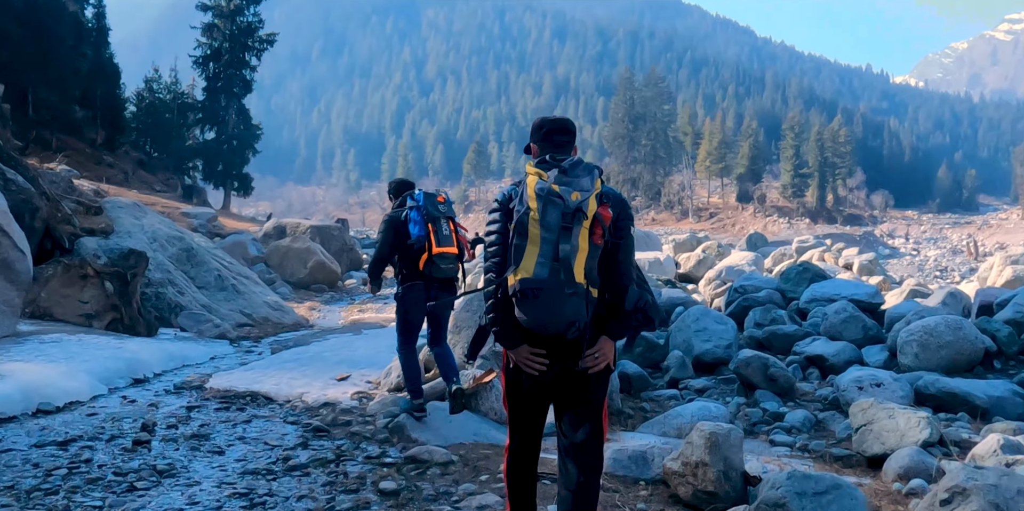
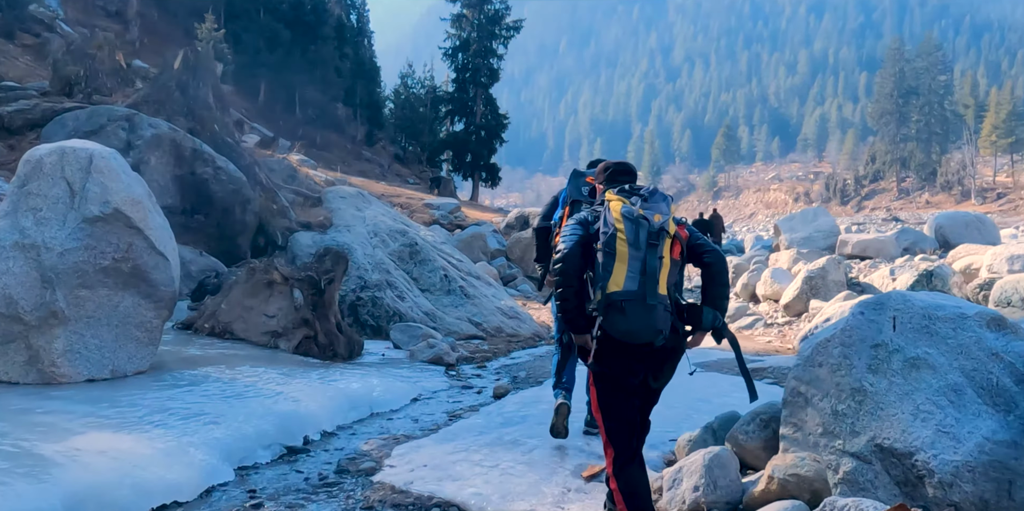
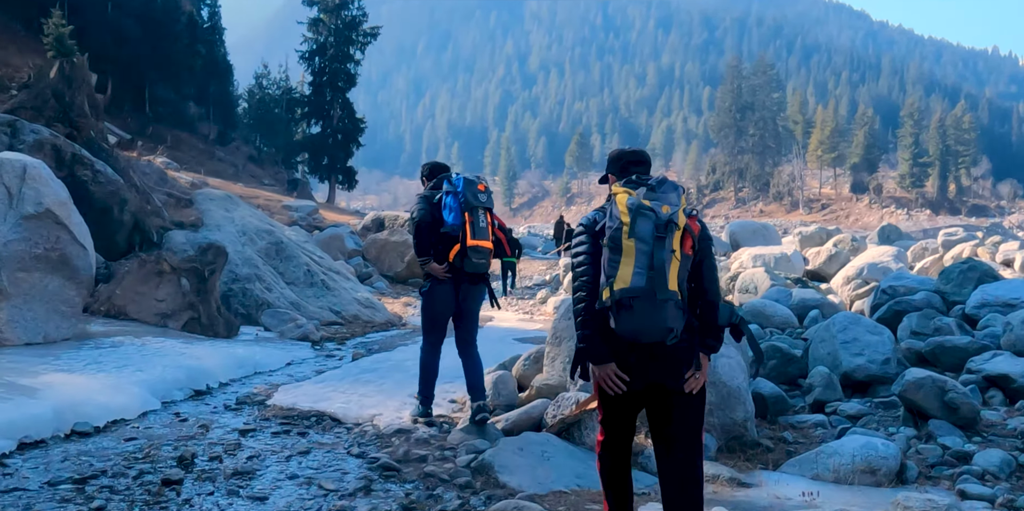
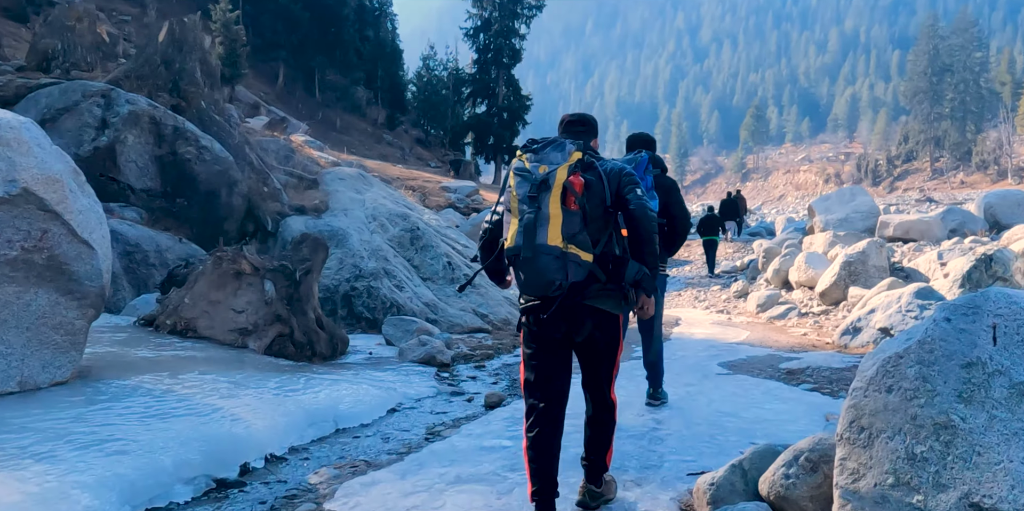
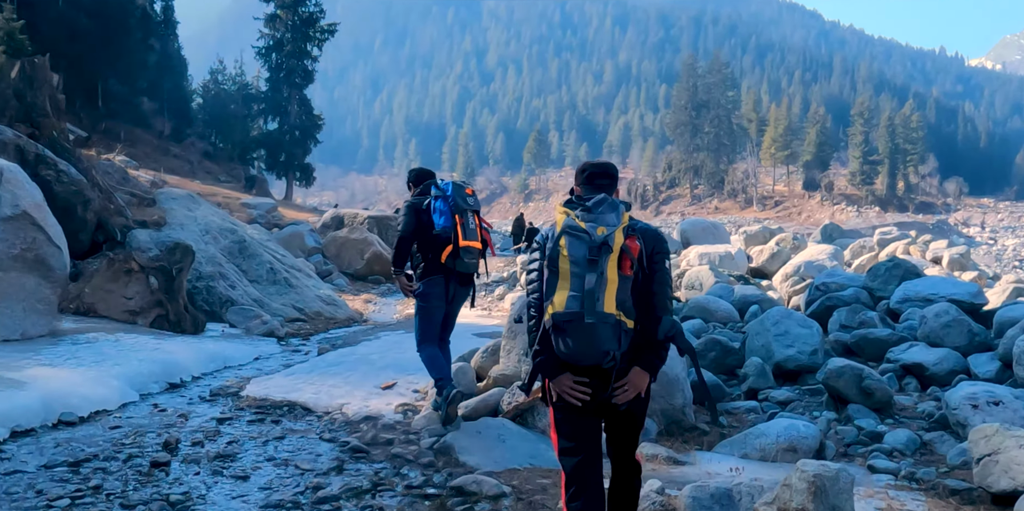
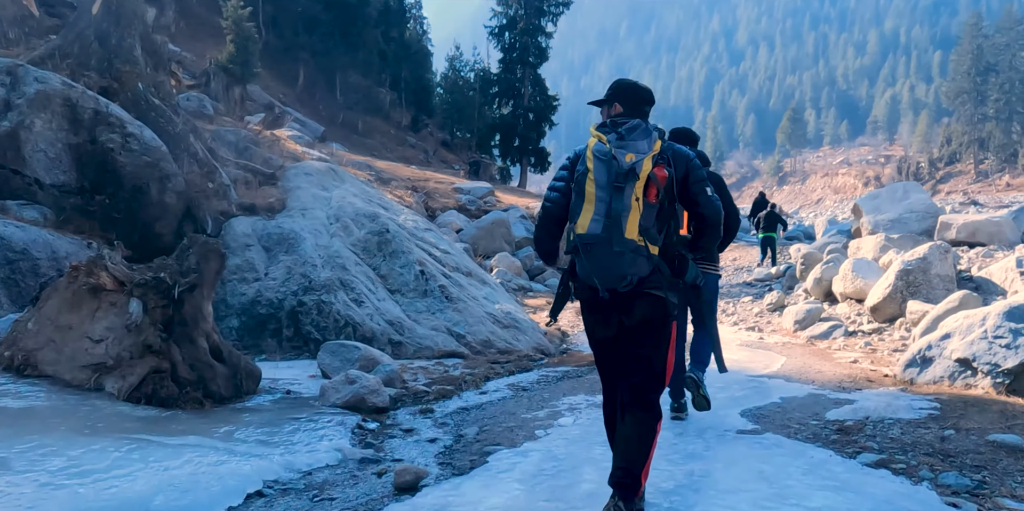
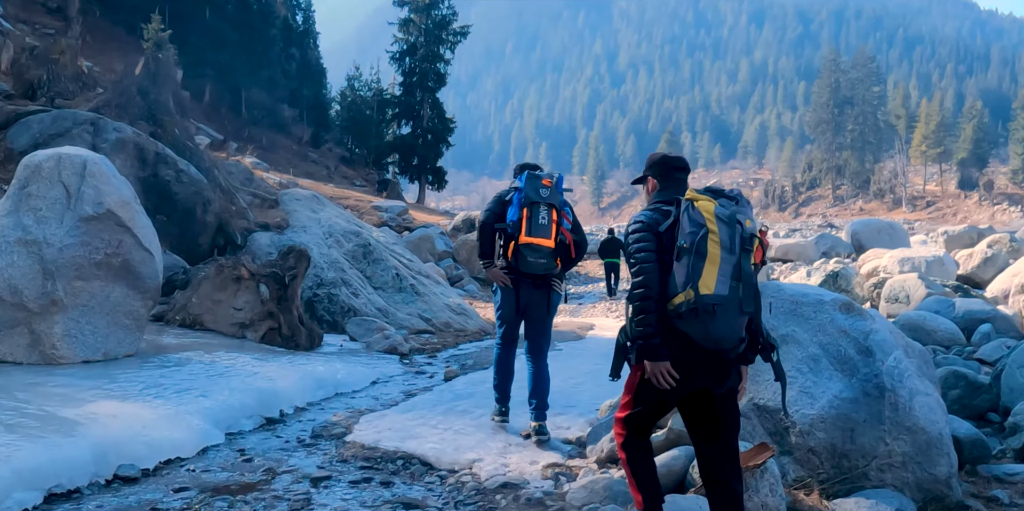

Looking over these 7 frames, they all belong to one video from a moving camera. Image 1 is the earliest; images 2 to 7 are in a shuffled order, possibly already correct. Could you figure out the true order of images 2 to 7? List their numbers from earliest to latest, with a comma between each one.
5, 3, 7, 2, 4, 6
